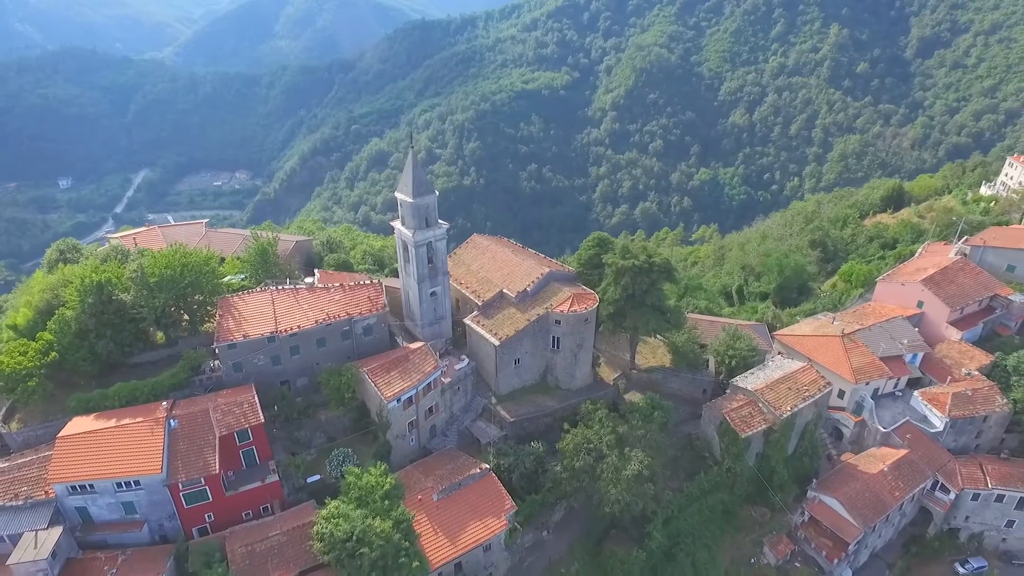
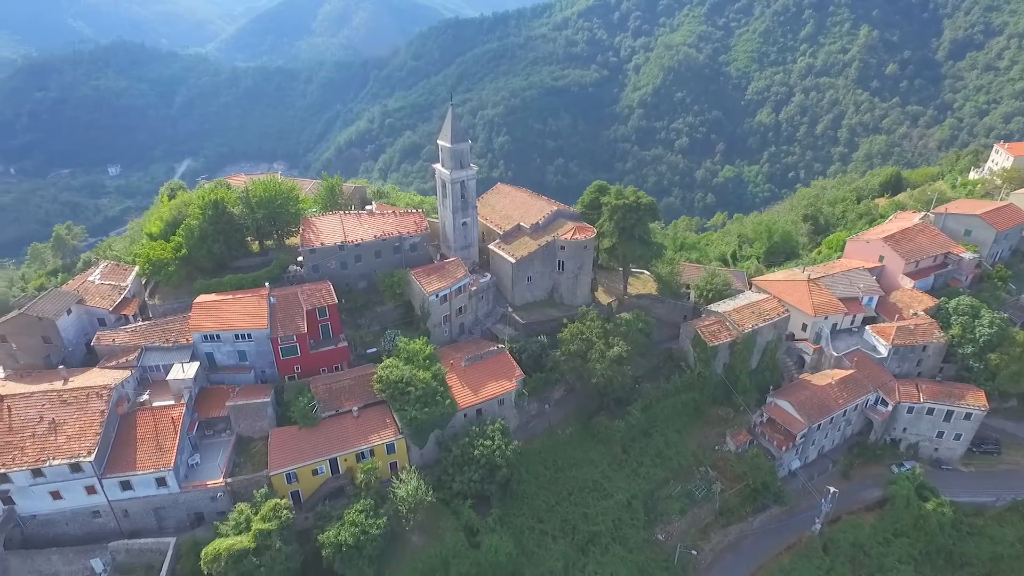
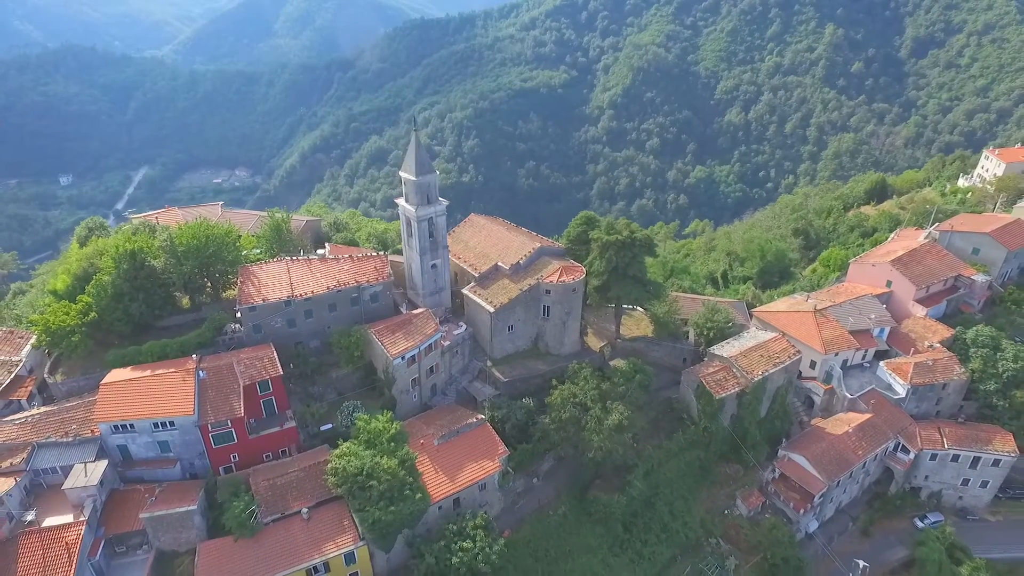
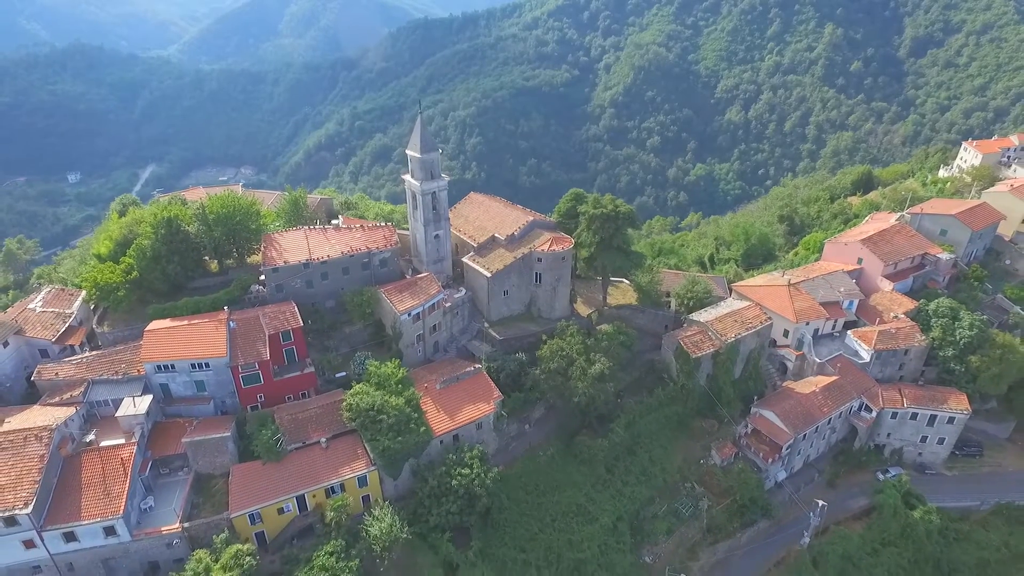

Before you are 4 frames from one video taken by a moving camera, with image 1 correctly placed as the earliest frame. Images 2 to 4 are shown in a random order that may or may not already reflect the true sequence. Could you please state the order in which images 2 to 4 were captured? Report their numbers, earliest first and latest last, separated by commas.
3, 4, 2
